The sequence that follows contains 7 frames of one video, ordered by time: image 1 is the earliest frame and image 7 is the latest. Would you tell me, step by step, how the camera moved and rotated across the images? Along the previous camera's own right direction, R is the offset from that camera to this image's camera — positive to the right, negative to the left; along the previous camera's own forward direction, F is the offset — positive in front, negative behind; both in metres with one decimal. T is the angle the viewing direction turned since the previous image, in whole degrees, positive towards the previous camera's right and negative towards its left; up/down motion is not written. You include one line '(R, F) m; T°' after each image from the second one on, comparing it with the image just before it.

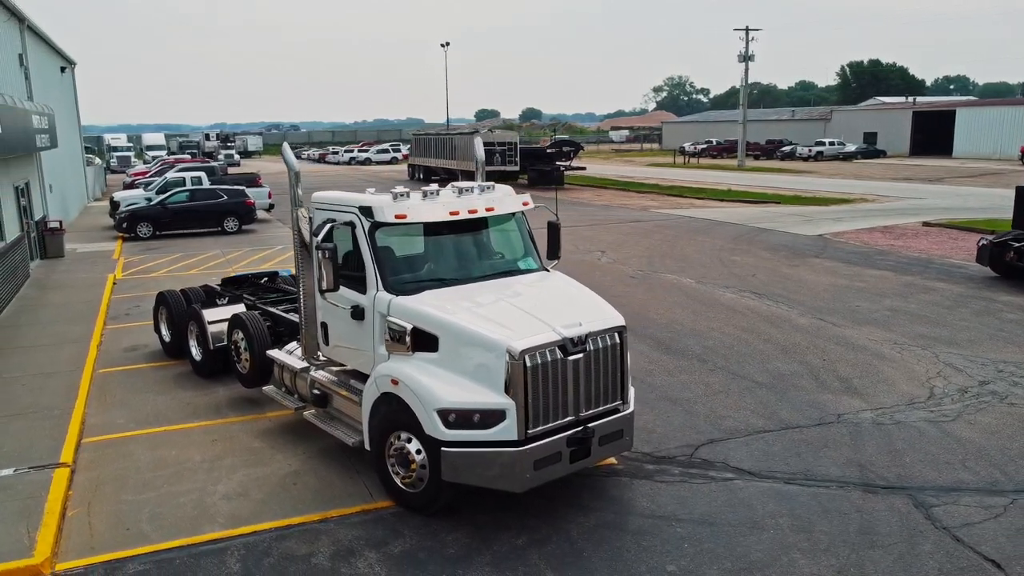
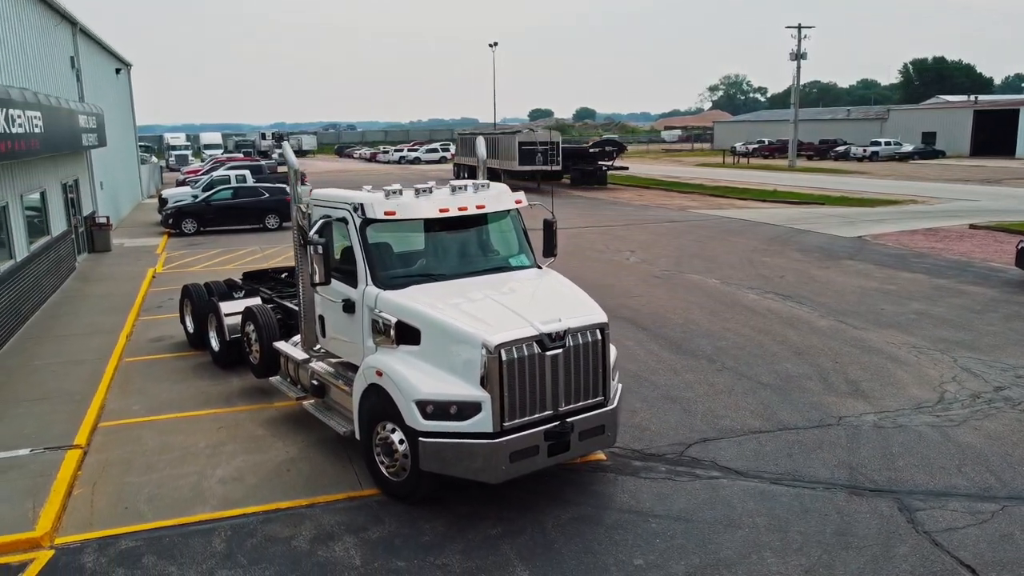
(+0.6, -0.1) m; -4°
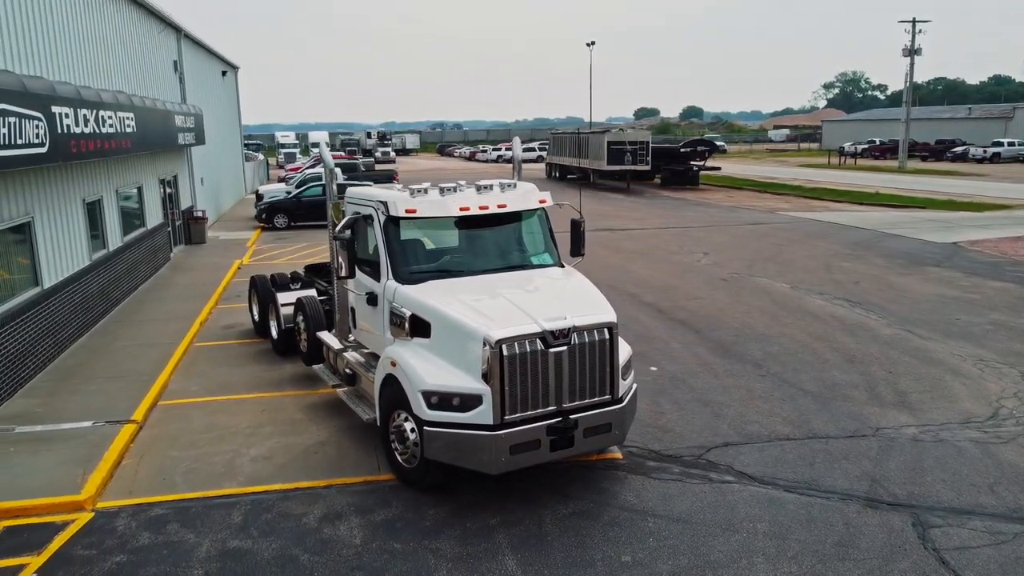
(+0.8, -0.1) m; -7°
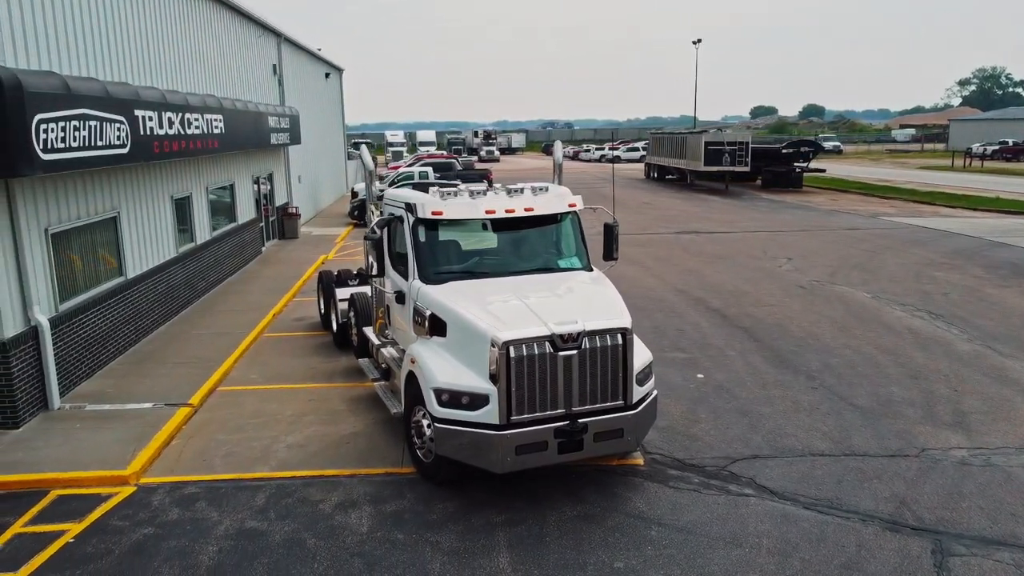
(+0.8, -0.1) m; -8°
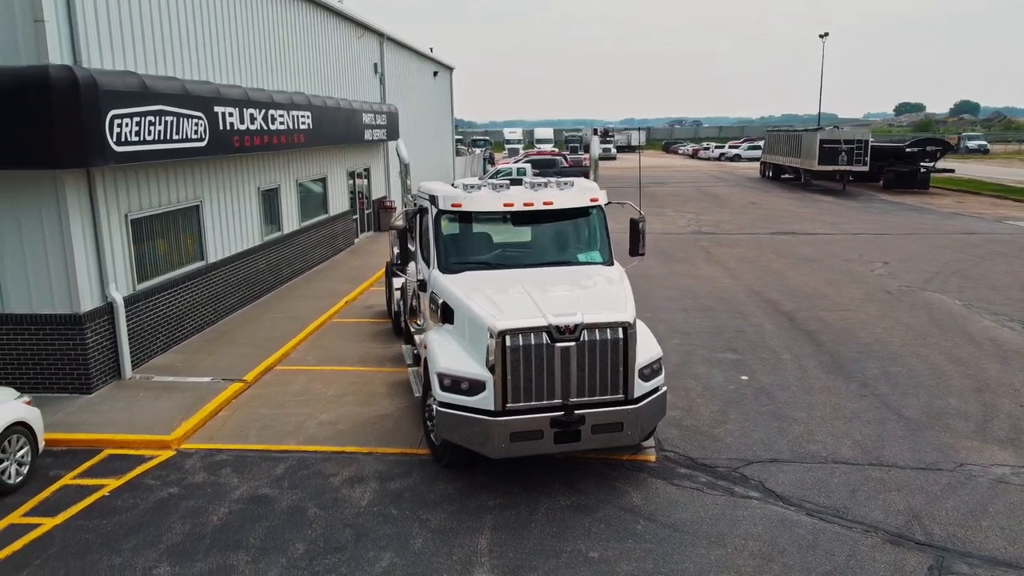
(+1.0, -0.1) m; -9°
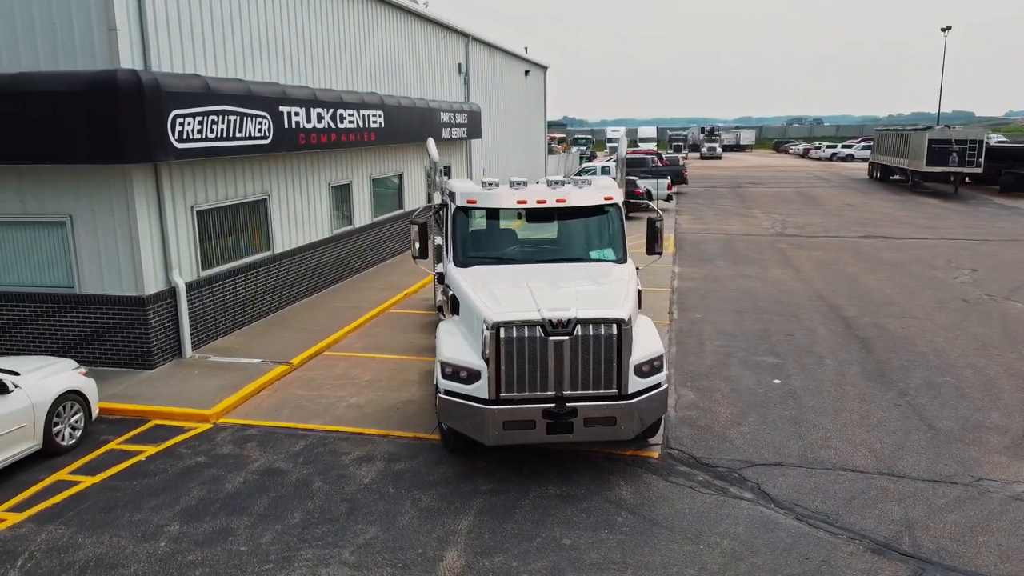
(+0.9, -0.2) m; -8°
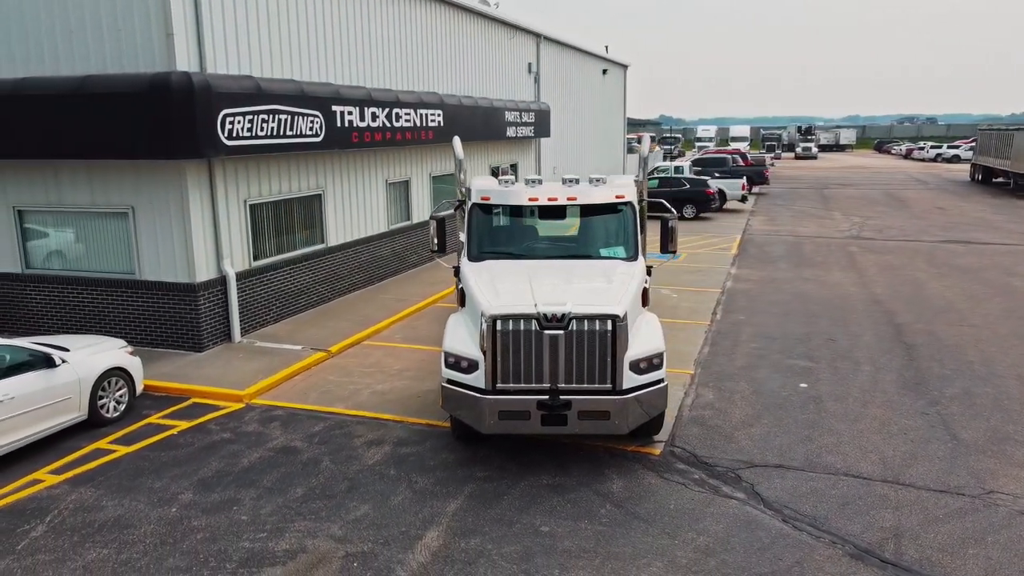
(+0.8, -0.2) m; -6°
